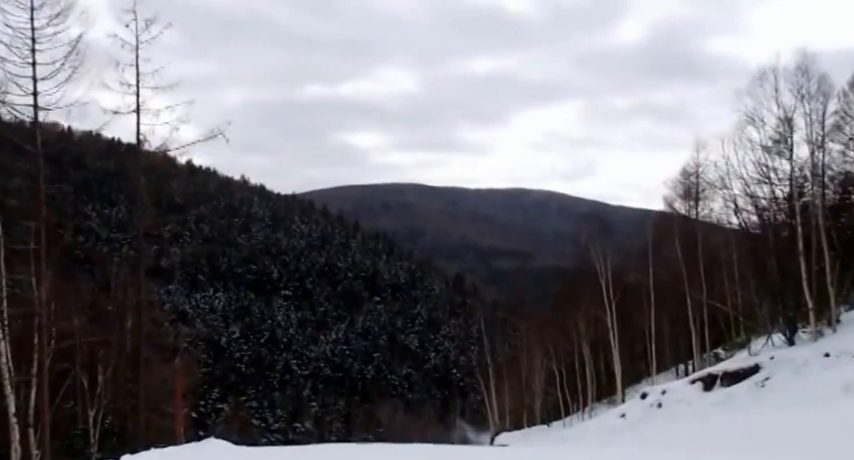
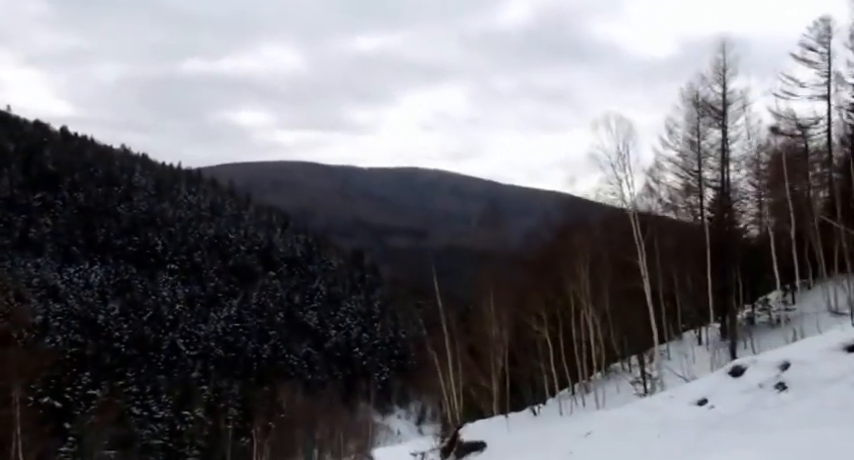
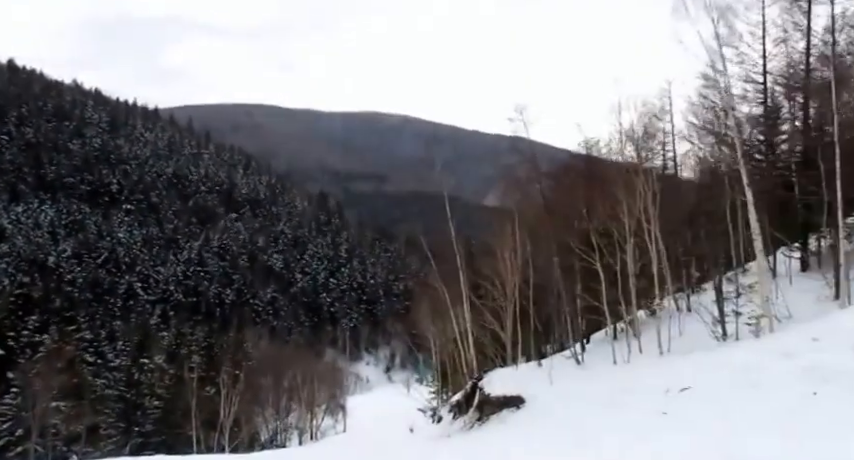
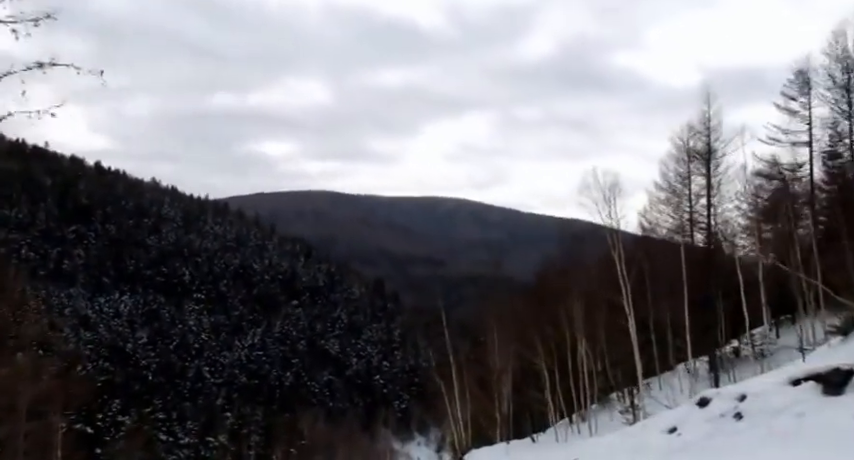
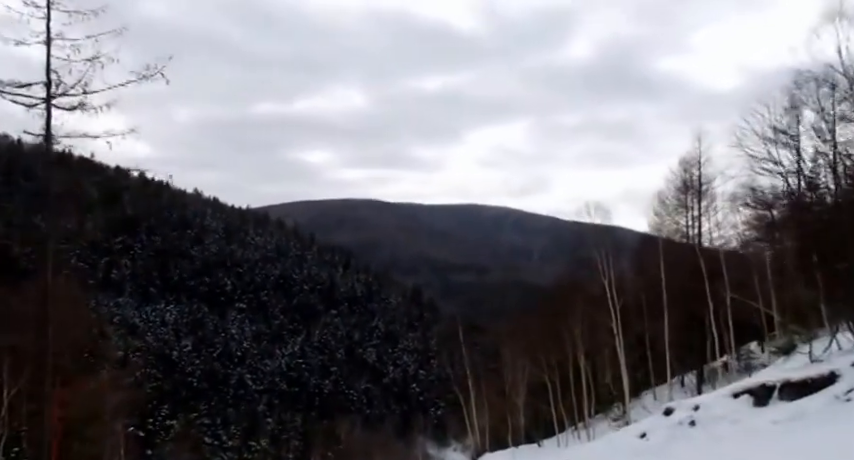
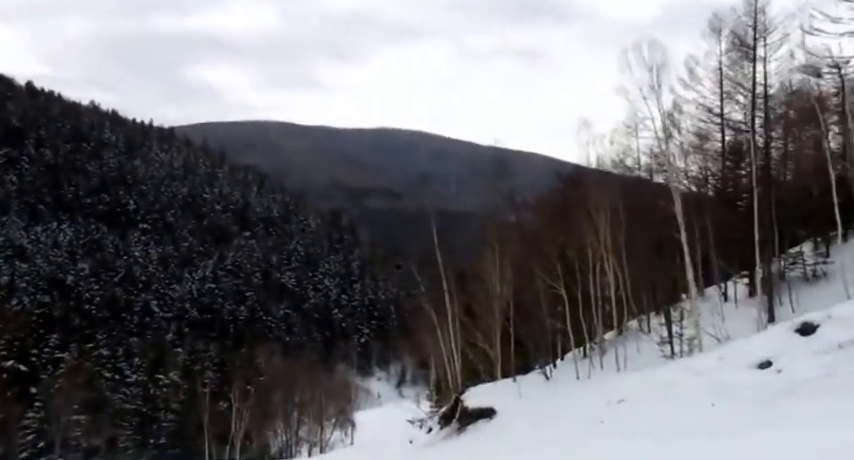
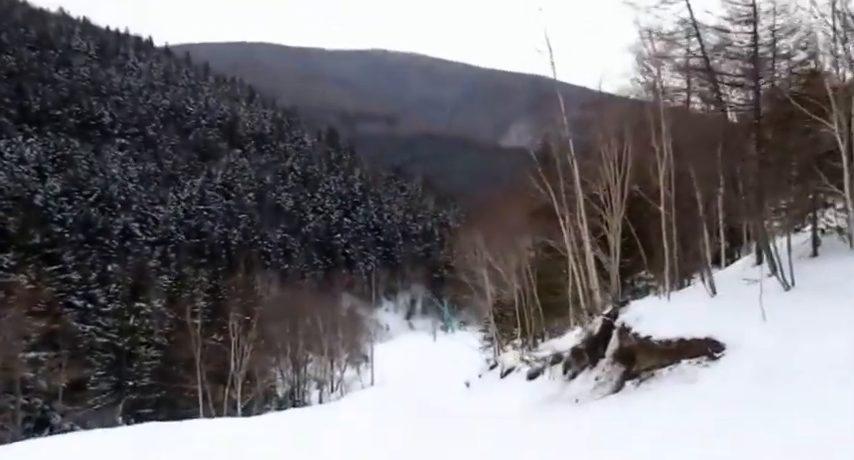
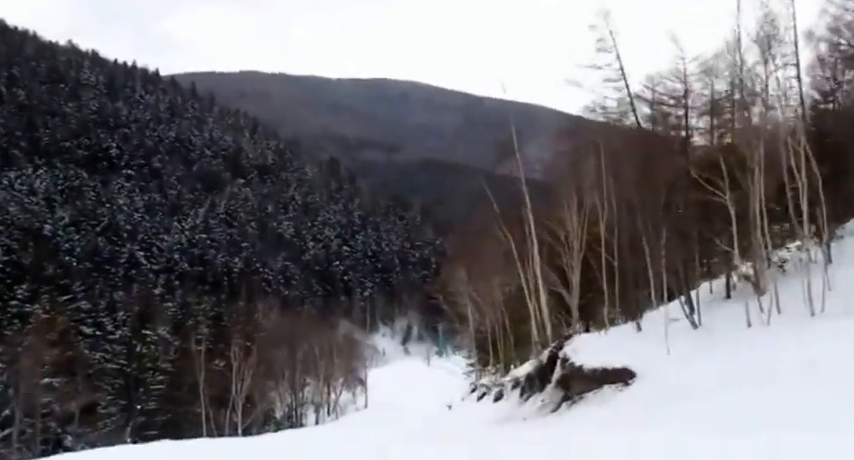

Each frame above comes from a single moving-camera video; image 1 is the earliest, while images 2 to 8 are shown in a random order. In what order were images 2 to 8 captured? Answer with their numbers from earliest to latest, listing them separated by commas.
5, 4, 2, 6, 3, 8, 7
